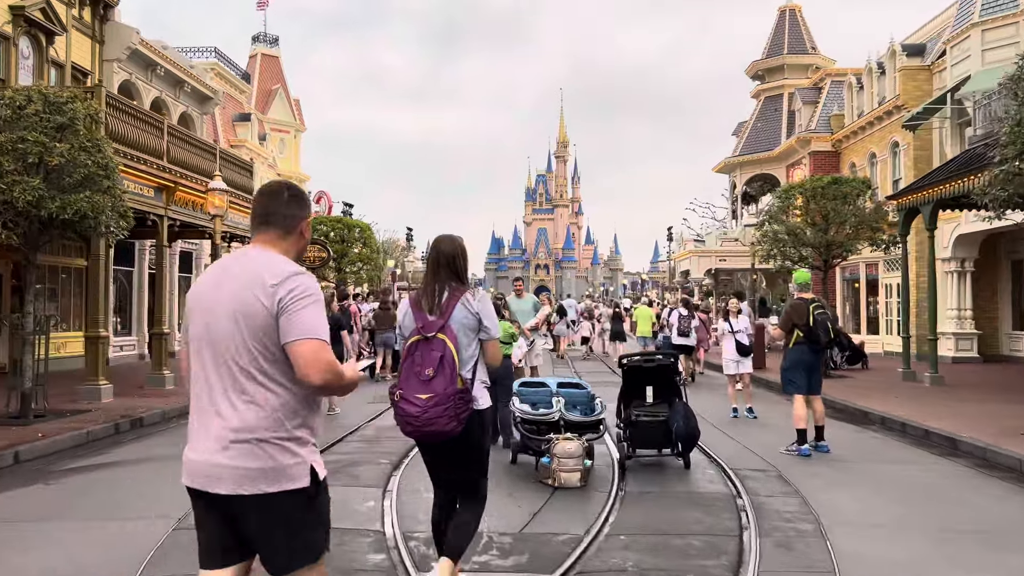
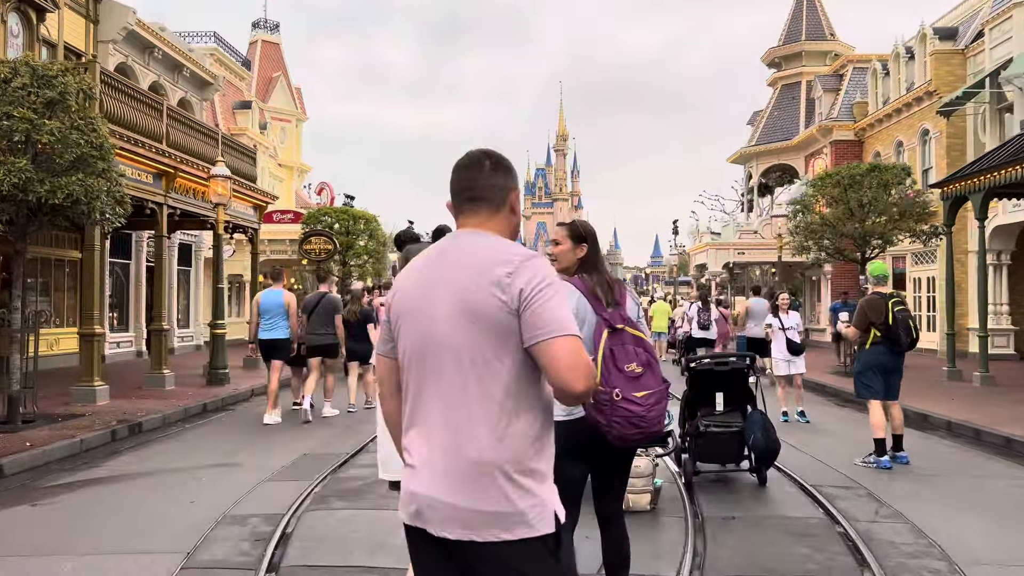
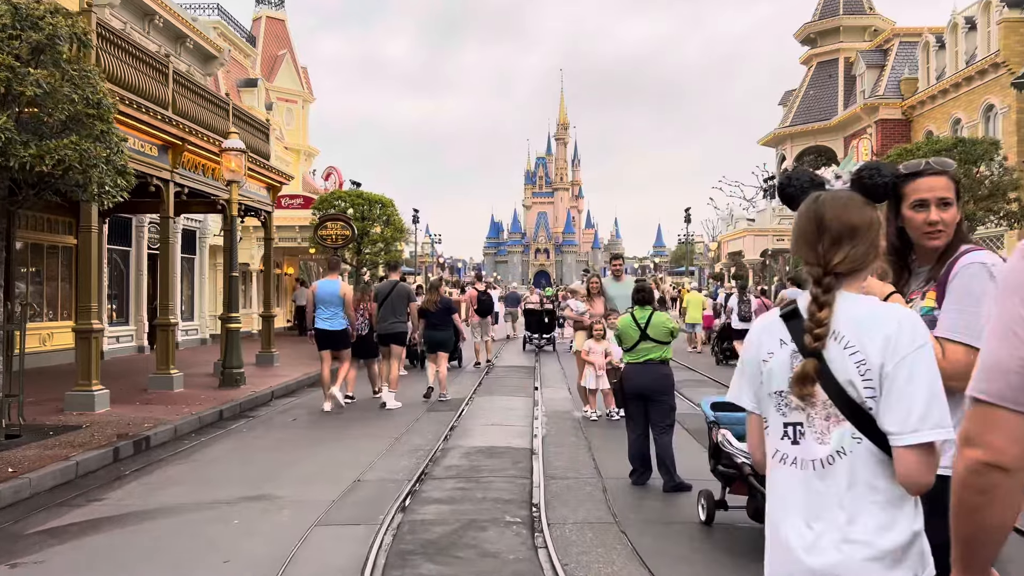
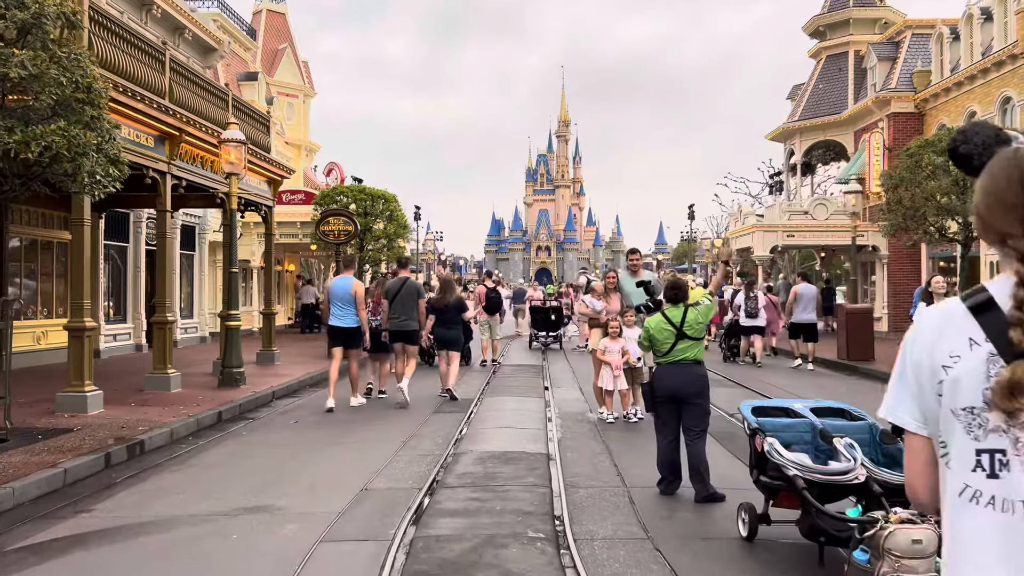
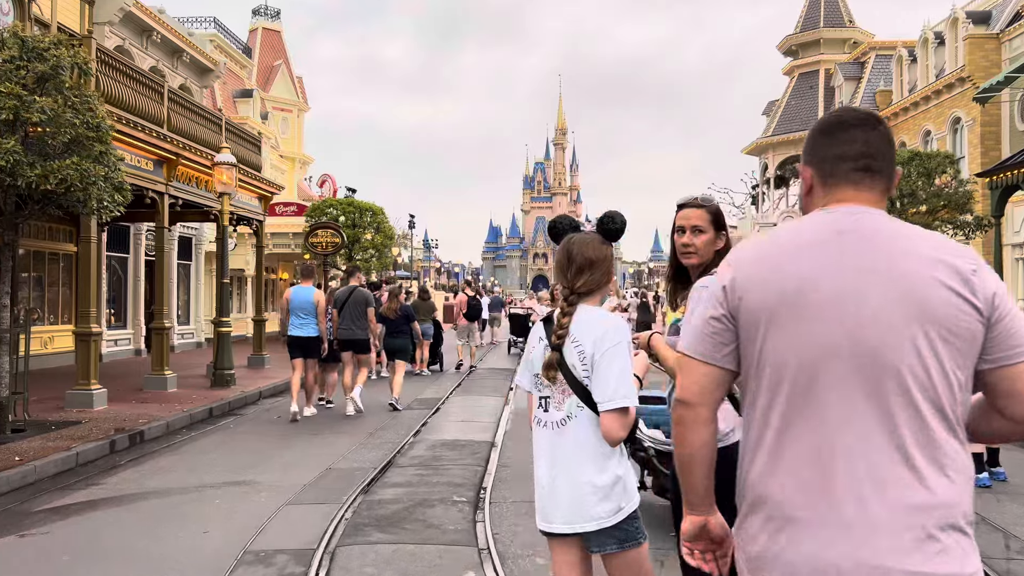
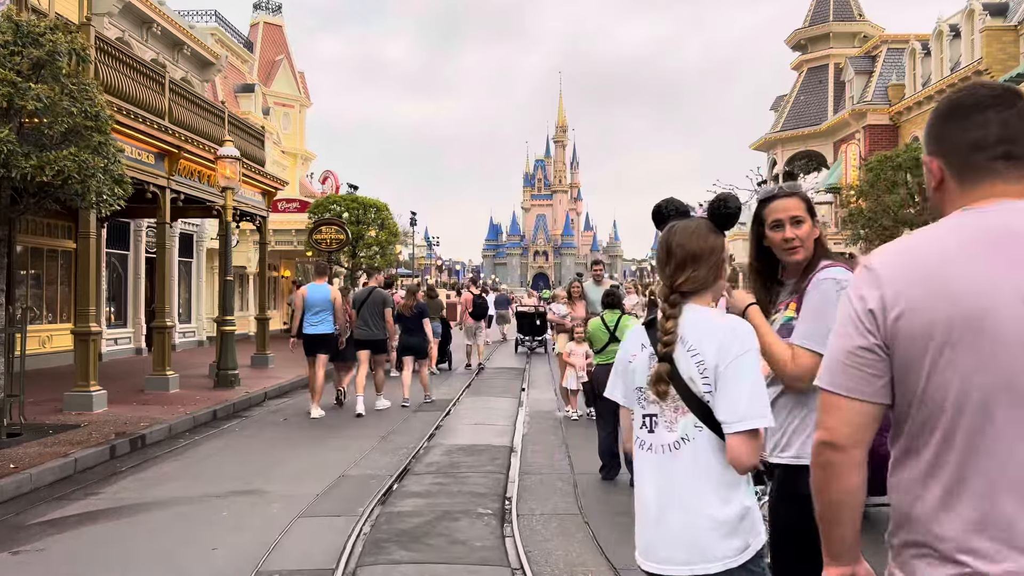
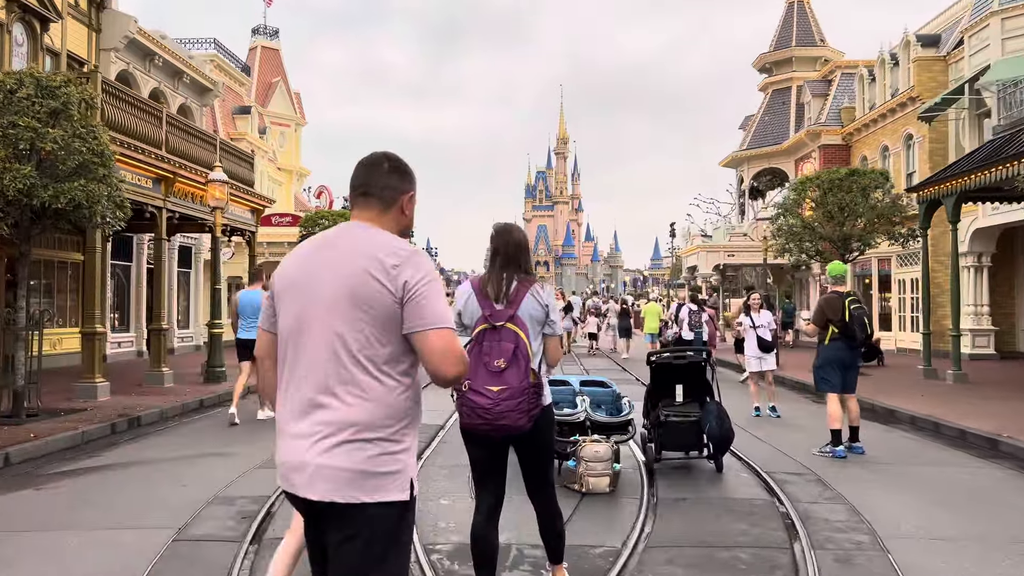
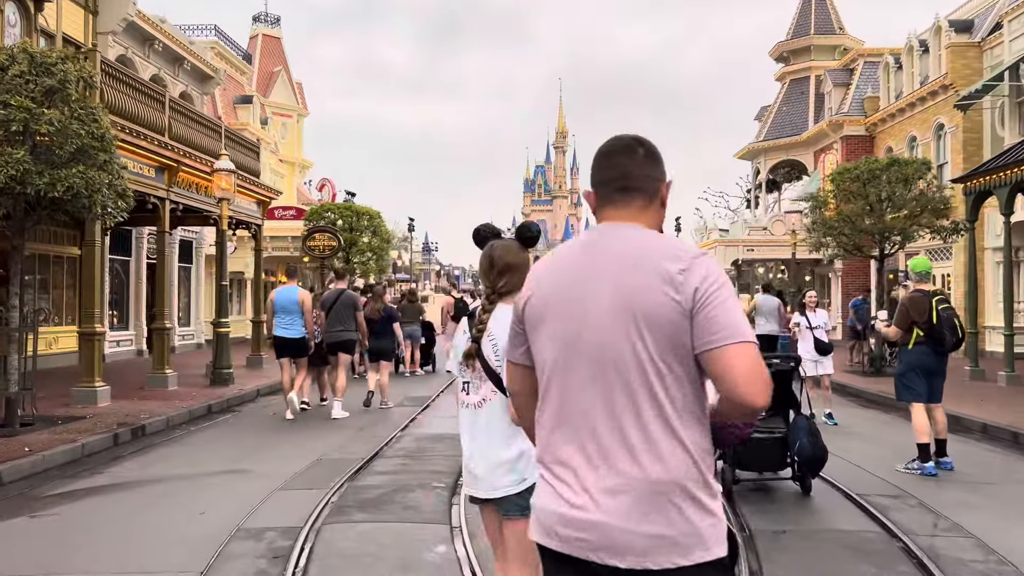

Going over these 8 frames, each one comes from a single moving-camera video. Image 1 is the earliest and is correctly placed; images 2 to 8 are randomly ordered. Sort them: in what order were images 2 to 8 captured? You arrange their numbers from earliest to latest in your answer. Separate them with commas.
7, 2, 8, 5, 6, 3, 4
